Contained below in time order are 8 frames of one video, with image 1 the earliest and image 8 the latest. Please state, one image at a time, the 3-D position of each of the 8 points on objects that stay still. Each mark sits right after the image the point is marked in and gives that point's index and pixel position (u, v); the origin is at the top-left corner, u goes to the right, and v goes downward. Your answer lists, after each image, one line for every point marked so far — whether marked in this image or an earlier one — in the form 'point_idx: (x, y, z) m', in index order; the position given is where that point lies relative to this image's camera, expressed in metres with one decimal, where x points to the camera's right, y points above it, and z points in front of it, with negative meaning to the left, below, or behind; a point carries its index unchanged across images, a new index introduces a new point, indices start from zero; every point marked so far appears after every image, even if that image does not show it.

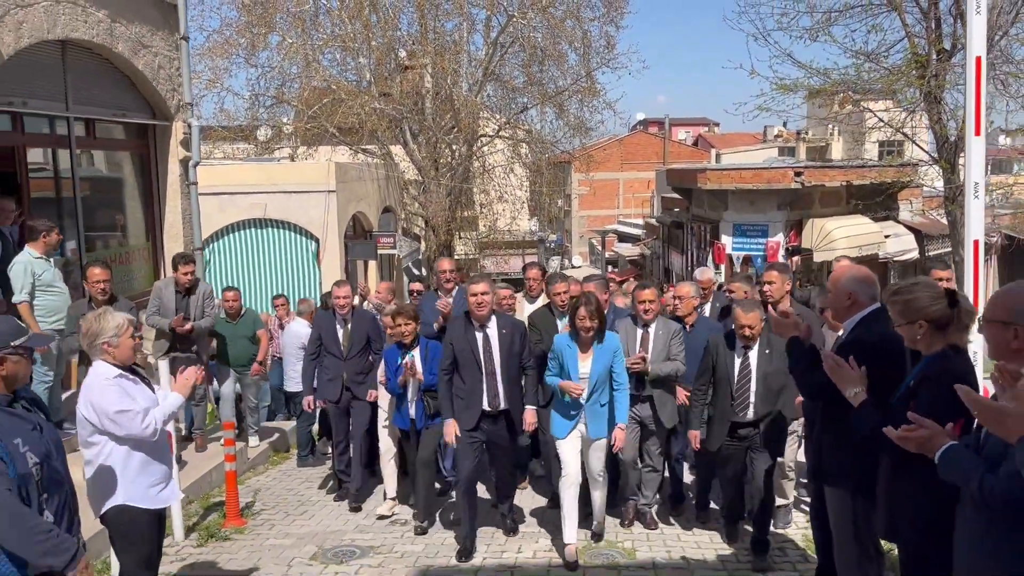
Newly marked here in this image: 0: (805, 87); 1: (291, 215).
0: (+4.7, +3.2, +13.6) m
1: (-4.1, +1.4, +15.6) m
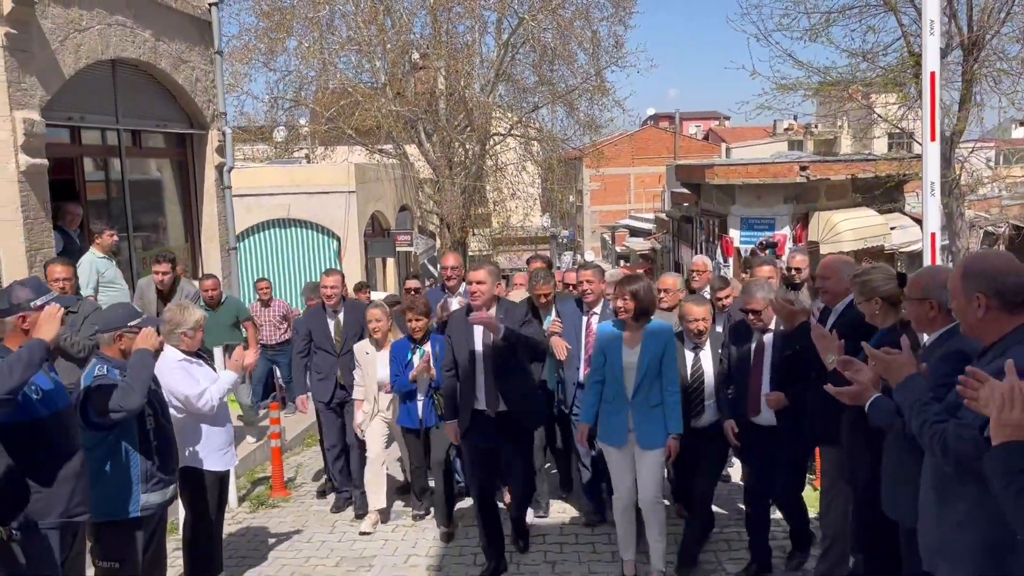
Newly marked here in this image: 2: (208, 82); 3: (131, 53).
0: (+4.9, +3.4, +14.2) m
1: (-3.8, +1.4, +16.3) m
2: (-3.8, +2.6, +10.7) m
3: (-3.9, +2.4, +8.8) m
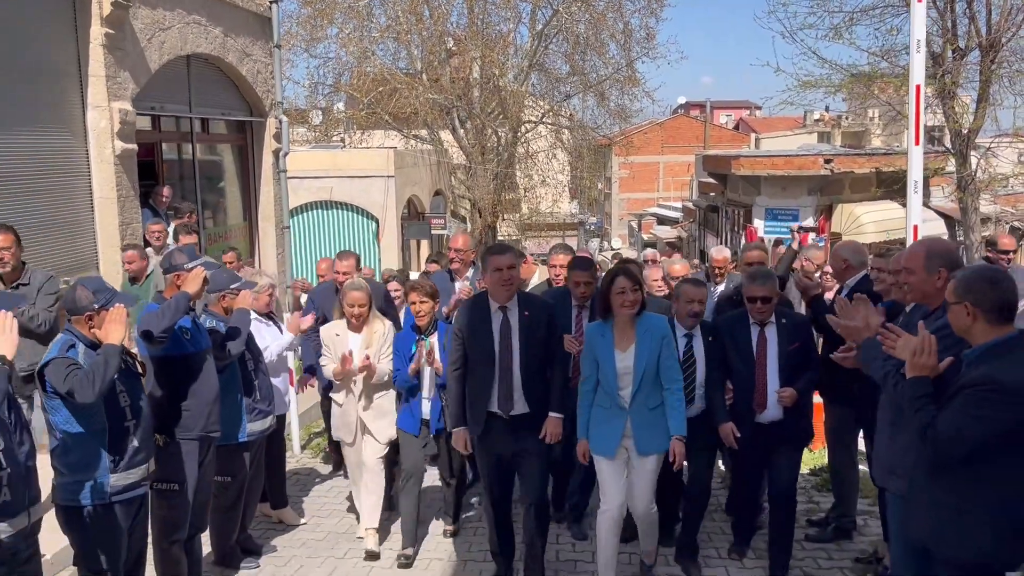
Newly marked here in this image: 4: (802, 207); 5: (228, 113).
0: (+5.5, +3.6, +14.8) m
1: (-3.2, +1.8, +17.3) m
2: (-3.3, +2.9, +11.7) m
3: (-3.5, +2.7, +9.7) m
4: (+6.3, +1.7, +18.4) m
5: (-3.6, +2.2, +11.0) m
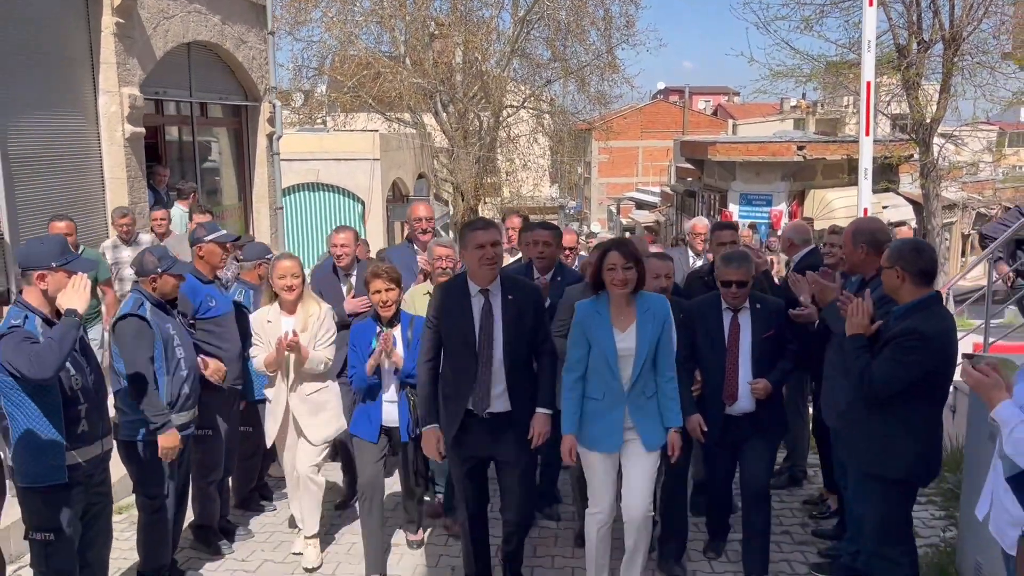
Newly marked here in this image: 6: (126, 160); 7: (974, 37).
0: (+5.2, +3.9, +15.5) m
1: (-3.6, +2.3, +17.8) m
2: (-3.5, +3.2, +12.1) m
3: (-3.7, +3.0, +10.2) m
4: (+5.9, +2.1, +19.2) m
5: (-3.8, +2.5, +11.4) m
6: (-3.9, +1.3, +8.6) m
7: (+7.3, +3.9, +13.5) m
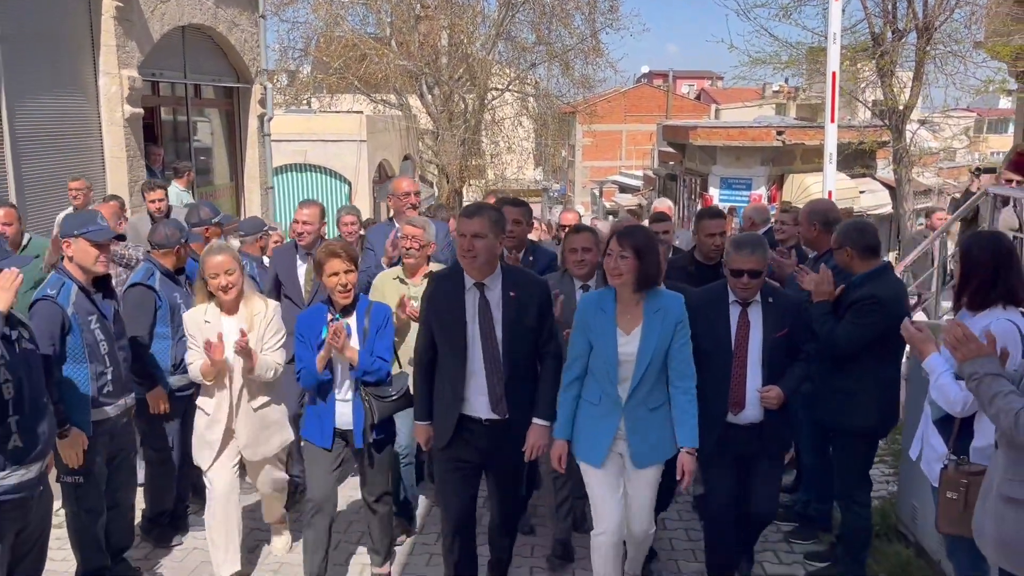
0: (+4.9, +4.3, +15.9) m
1: (-3.9, +2.7, +18.1) m
2: (-3.8, +3.6, +12.4) m
3: (-3.8, +3.3, +10.5) m
4: (+5.6, +2.6, +19.6) m
5: (-4.0, +2.8, +11.7) m
6: (-4.0, +1.6, +8.9) m
7: (+7.0, +4.2, +14.0) m
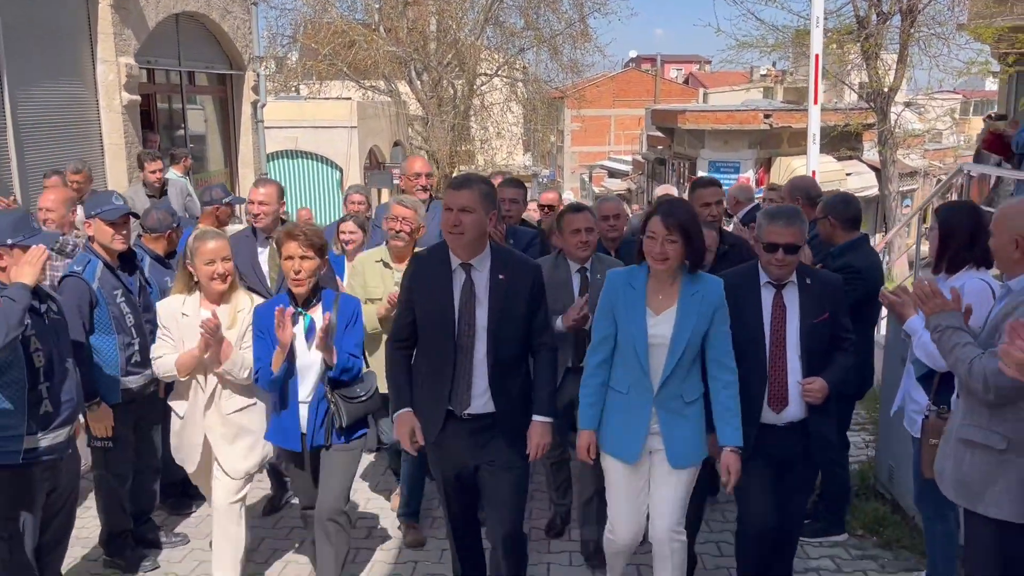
0: (+4.7, +4.6, +16.1) m
1: (-4.1, +3.0, +18.2) m
2: (-3.9, +3.8, +12.5) m
3: (-3.9, +3.5, +10.6) m
4: (+5.3, +3.0, +19.9) m
5: (-4.2, +3.1, +11.8) m
6: (-4.1, +1.7, +9.0) m
7: (+6.9, +4.6, +14.2) m
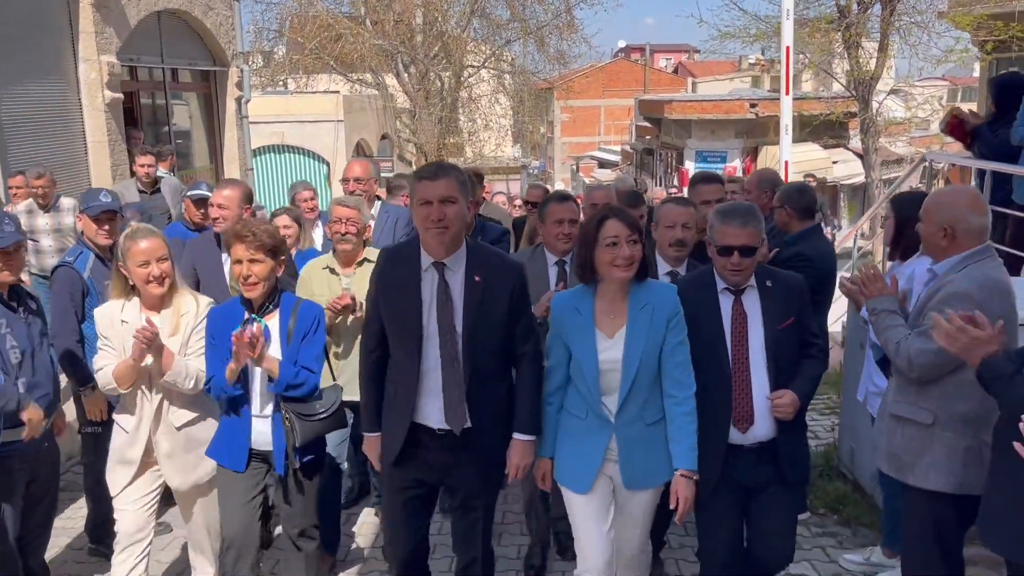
0: (+4.4, +4.9, +16.2) m
1: (-4.4, +3.1, +18.2) m
2: (-4.2, +3.9, +12.6) m
3: (-4.2, +3.5, +10.6) m
4: (+5.0, +3.2, +20.0) m
5: (-4.4, +3.1, +11.9) m
6: (-4.3, +1.8, +9.1) m
7: (+6.6, +4.8, +14.3) m
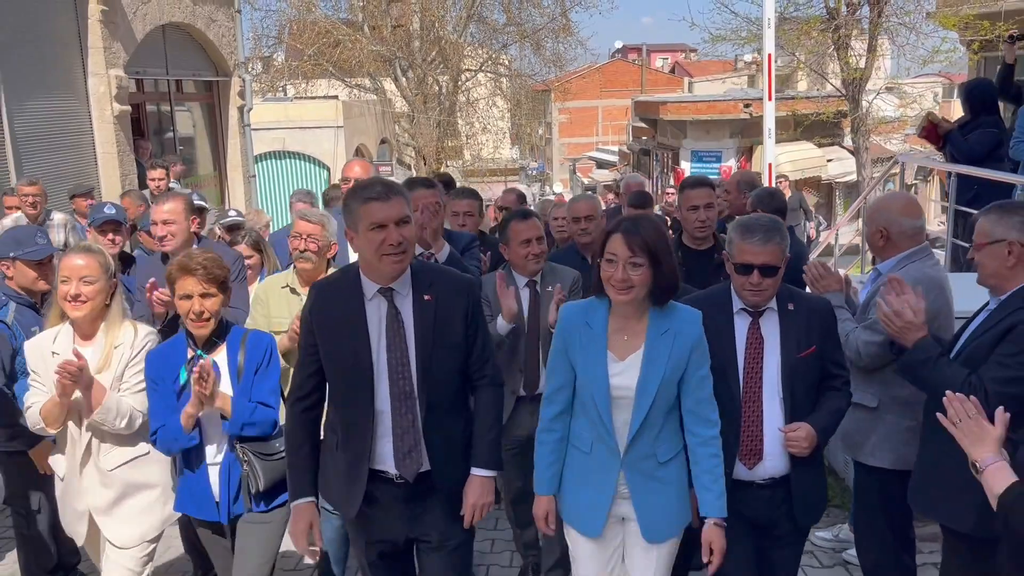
0: (+4.3, +4.9, +16.5) m
1: (-4.5, +3.1, +18.6) m
2: (-4.2, +3.8, +12.9) m
3: (-4.3, +3.5, +11.0) m
4: (+4.9, +3.3, +20.3) m
5: (-4.5, +3.1, +12.2) m
6: (-4.4, +1.7, +9.4) m
7: (+6.5, +4.9, +14.6) m
